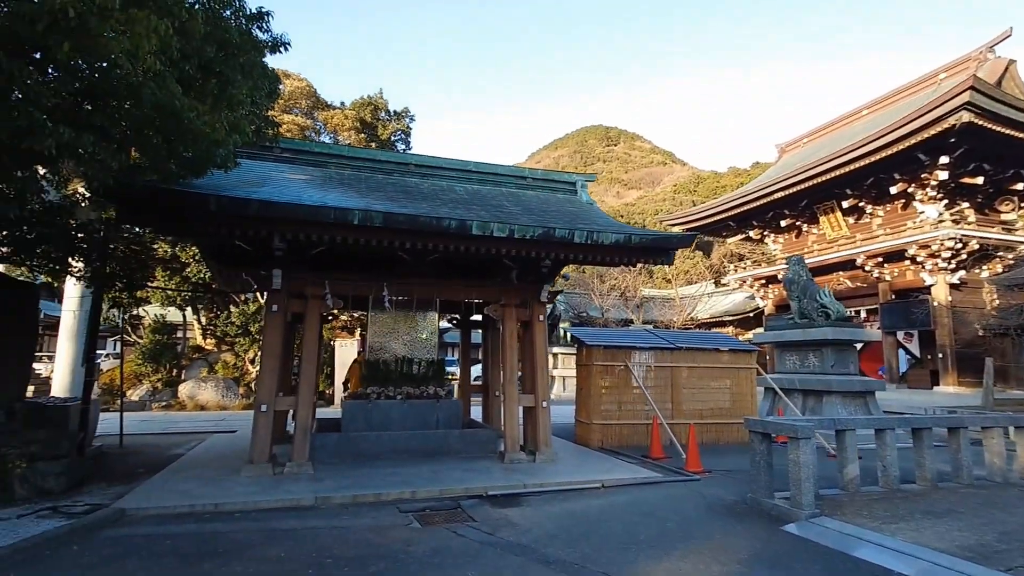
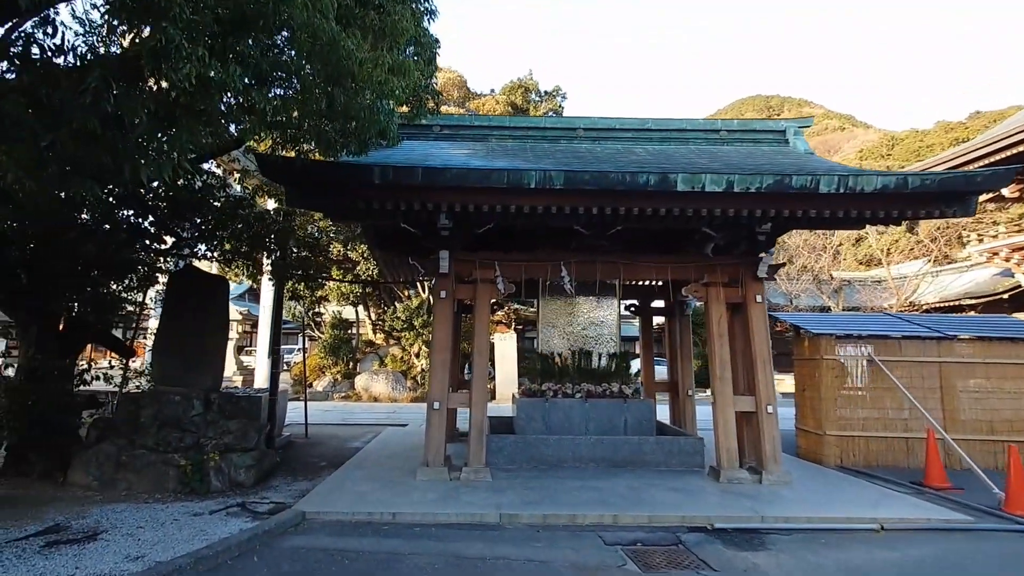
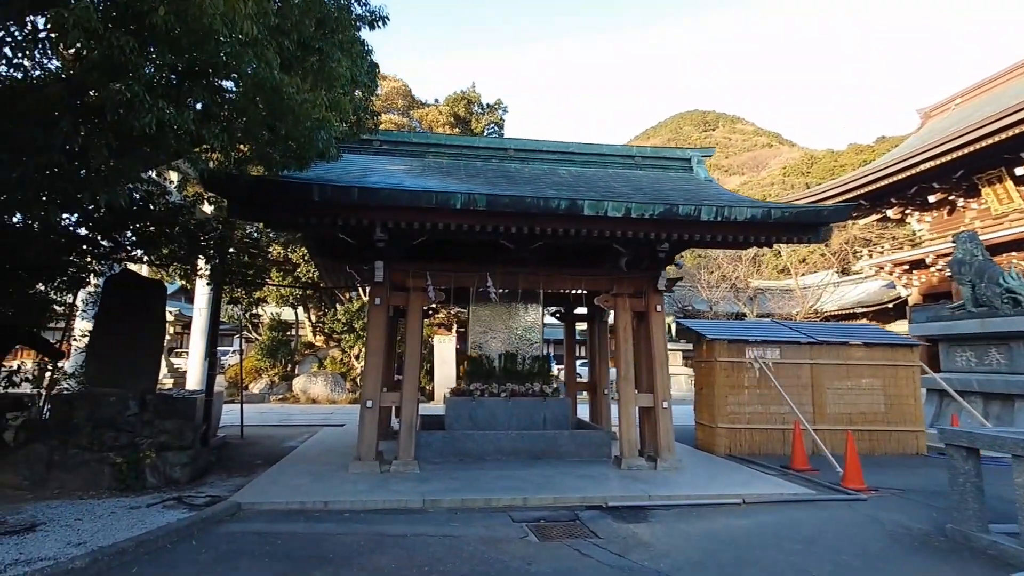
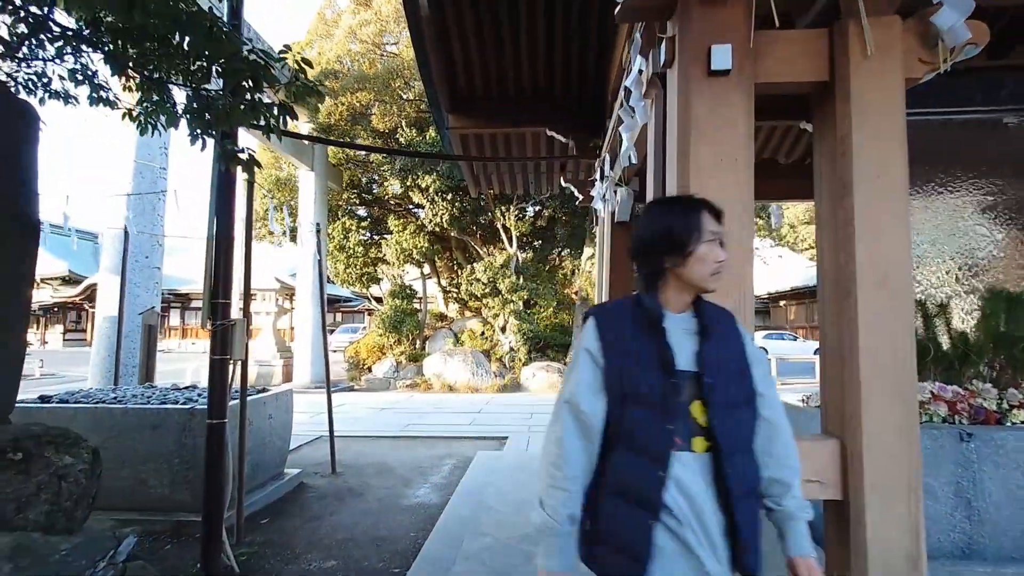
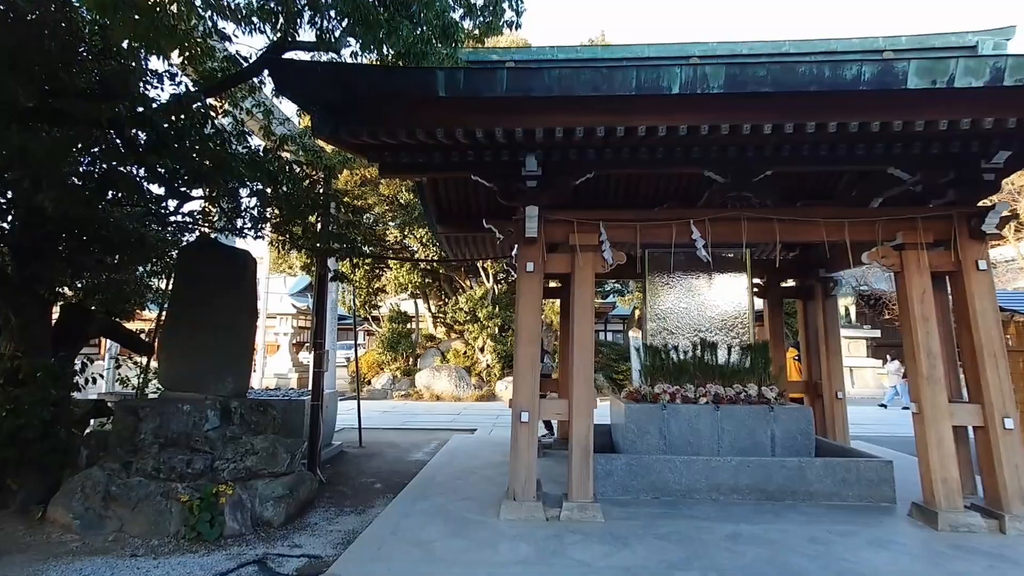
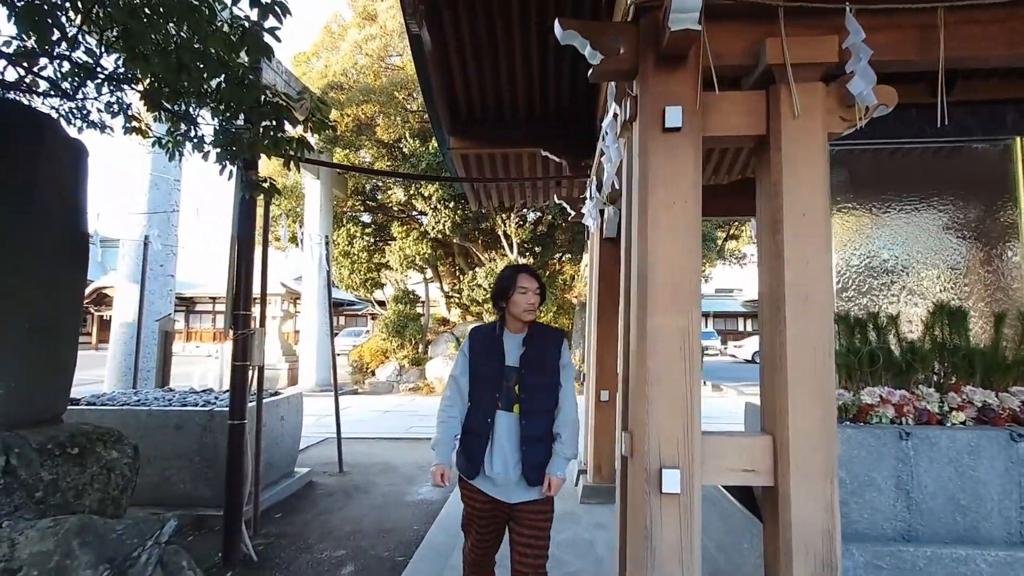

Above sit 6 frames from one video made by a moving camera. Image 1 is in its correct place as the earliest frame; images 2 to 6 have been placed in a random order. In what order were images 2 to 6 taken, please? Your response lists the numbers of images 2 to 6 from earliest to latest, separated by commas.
3, 2, 5, 6, 4
